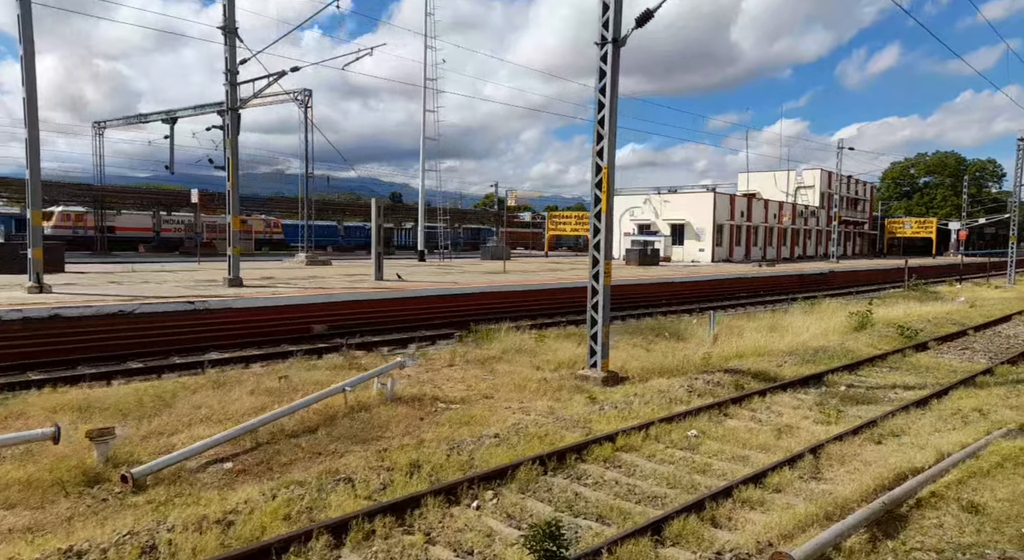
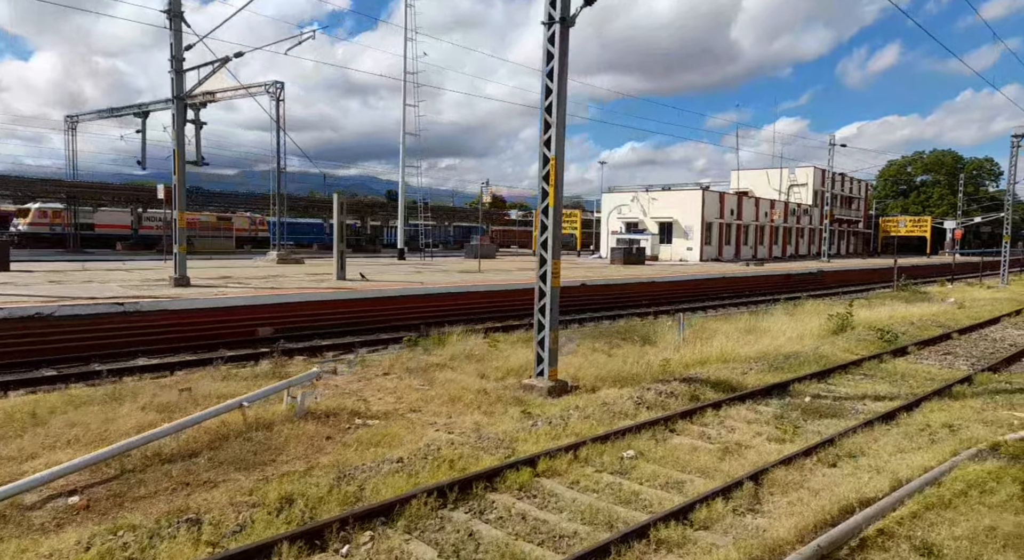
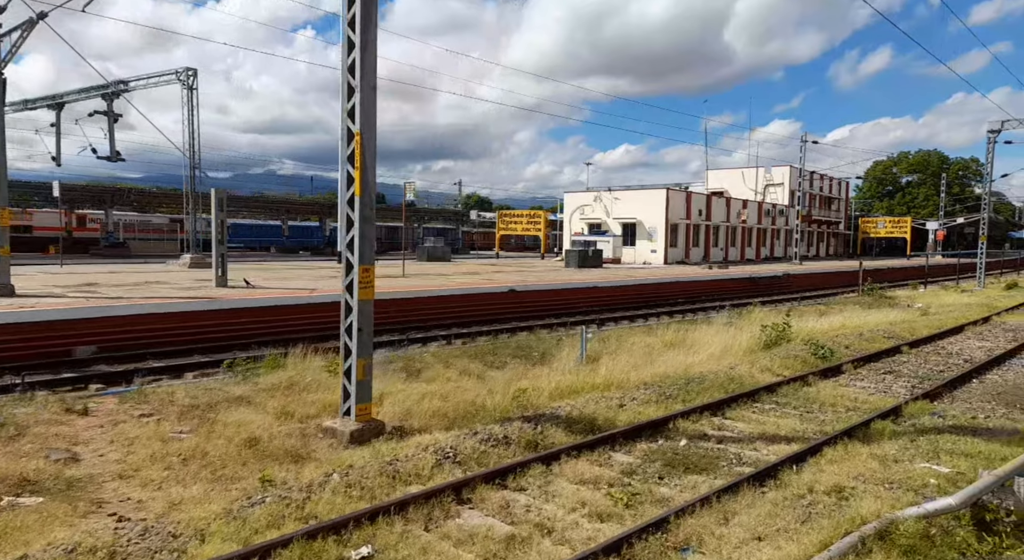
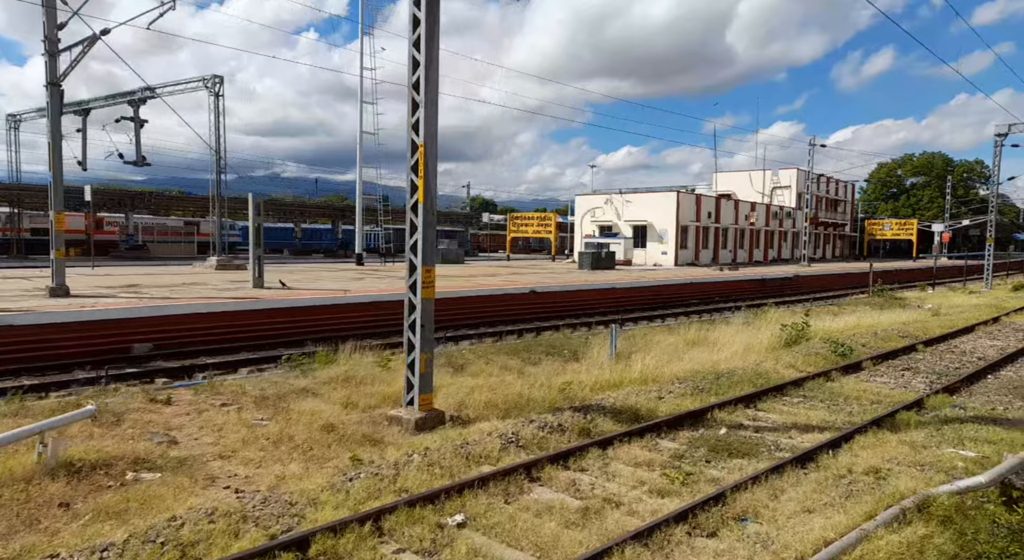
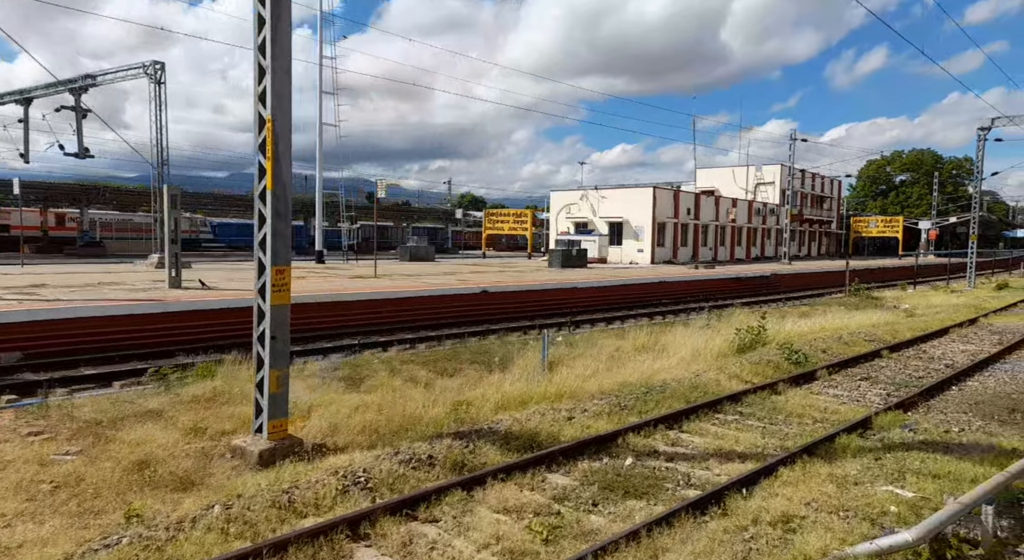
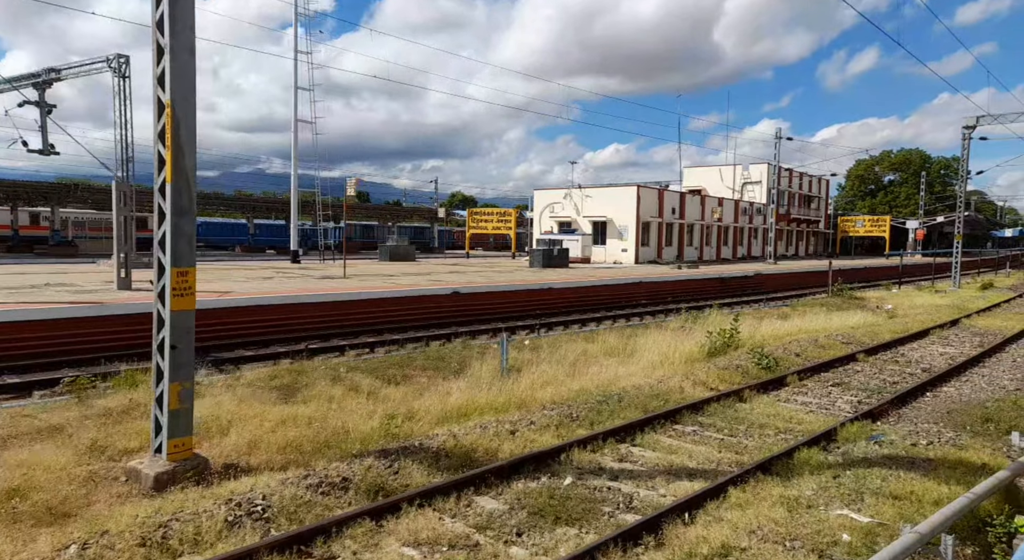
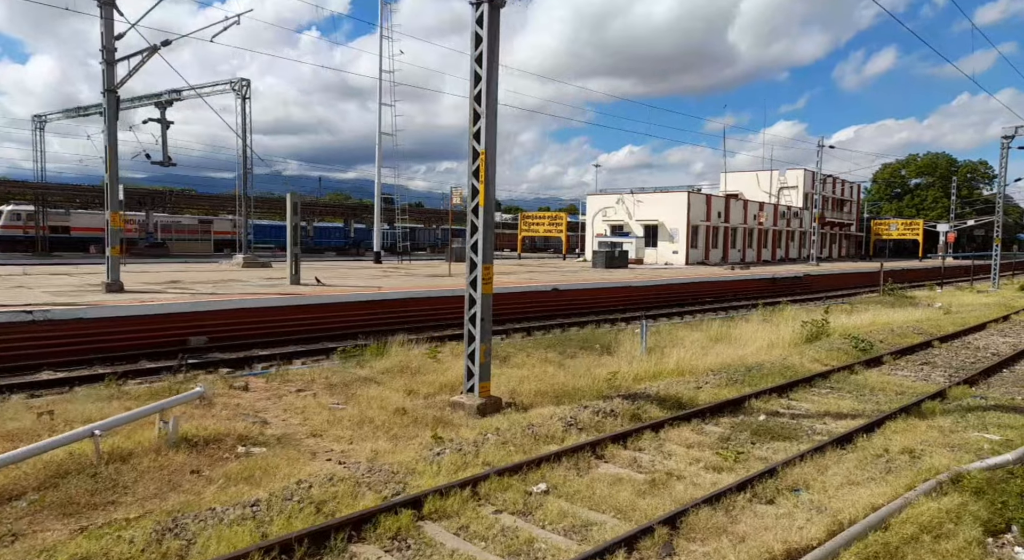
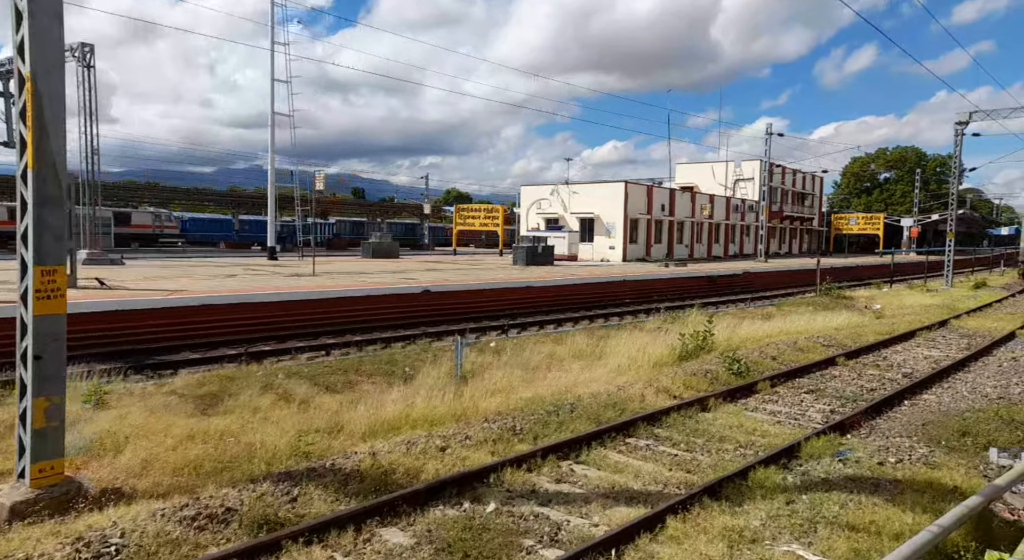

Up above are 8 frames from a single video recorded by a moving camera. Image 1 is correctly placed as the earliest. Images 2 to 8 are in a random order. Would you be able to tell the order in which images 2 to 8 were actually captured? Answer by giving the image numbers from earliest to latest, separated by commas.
2, 7, 4, 3, 5, 6, 8
